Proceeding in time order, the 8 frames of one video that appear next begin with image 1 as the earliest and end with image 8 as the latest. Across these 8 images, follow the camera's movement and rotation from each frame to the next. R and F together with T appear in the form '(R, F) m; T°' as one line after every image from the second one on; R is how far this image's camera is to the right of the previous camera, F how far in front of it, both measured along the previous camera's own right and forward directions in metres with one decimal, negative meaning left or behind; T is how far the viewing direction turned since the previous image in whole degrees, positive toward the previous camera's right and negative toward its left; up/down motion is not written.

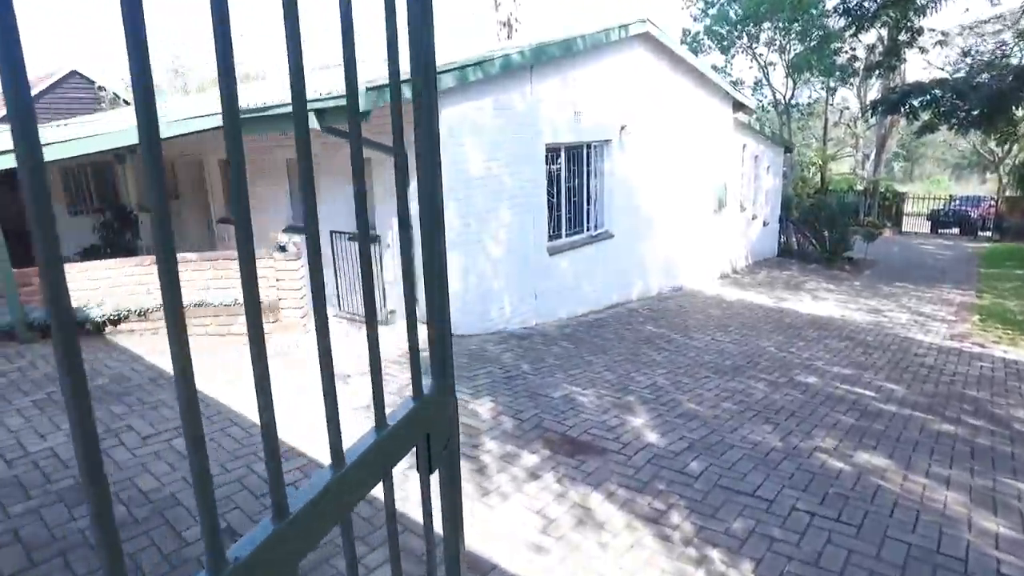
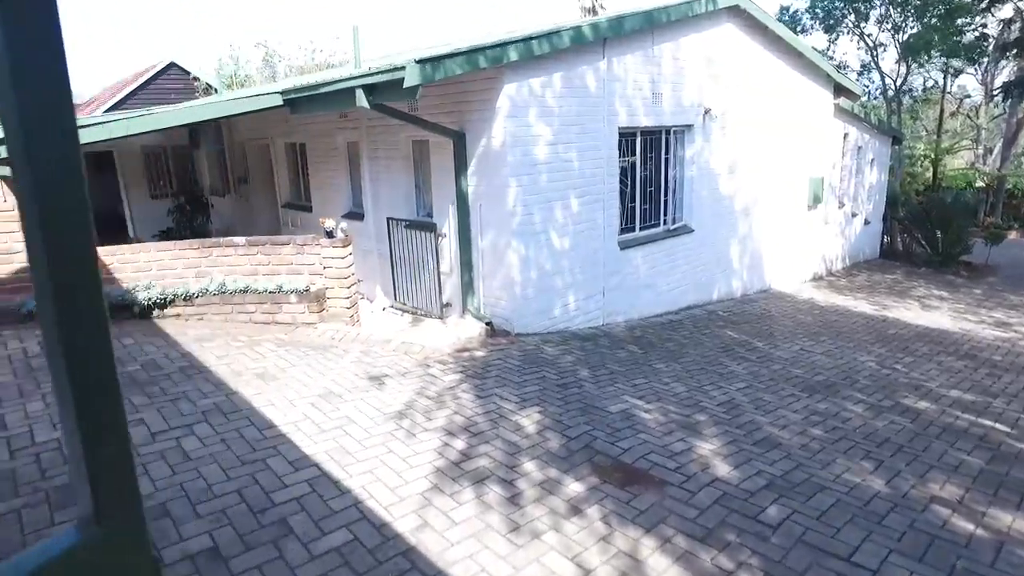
(+0.2, +0.7) m; -7°
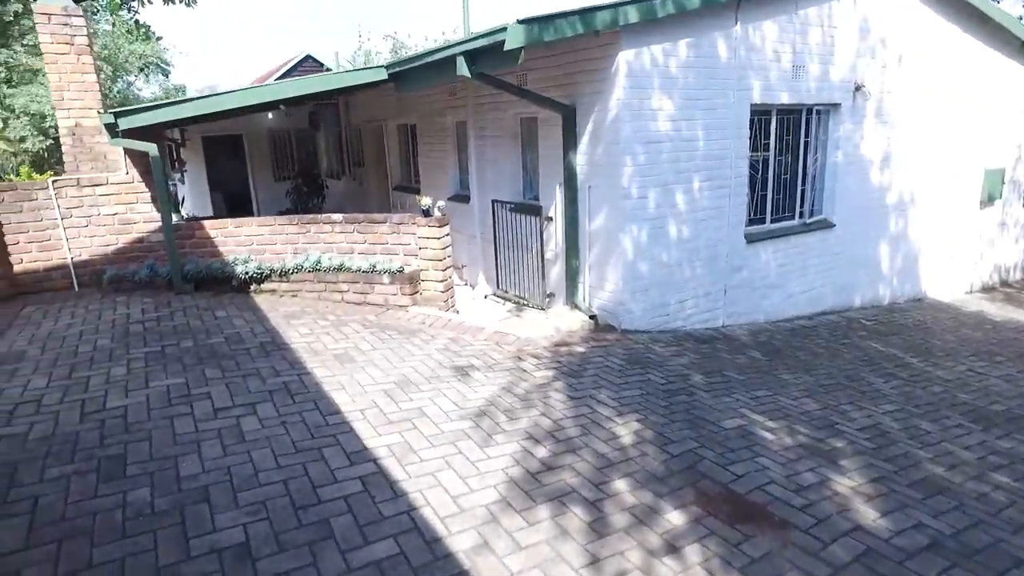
(+0.1, +0.6) m; -10°
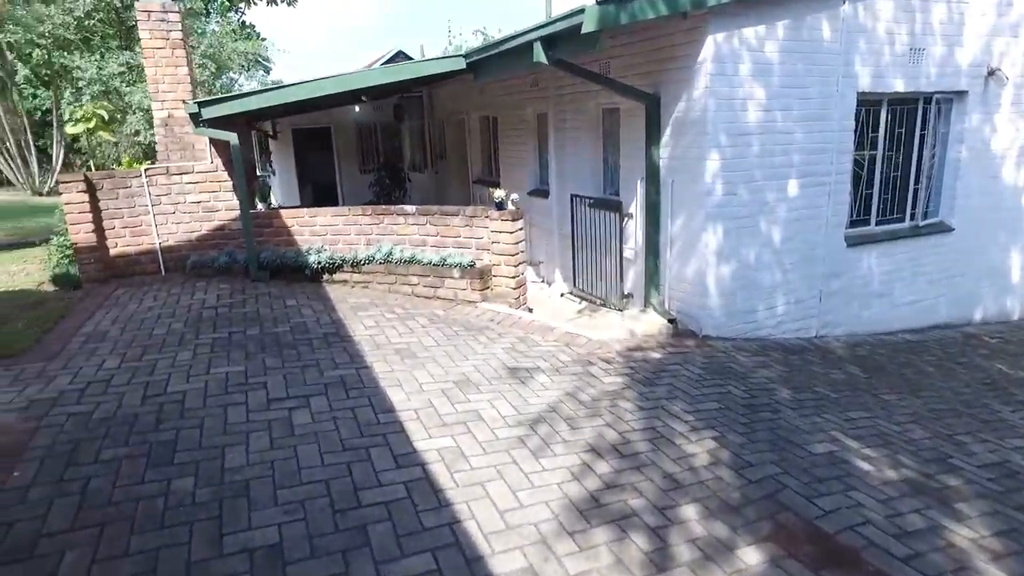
(+0.1, +0.3) m; -7°
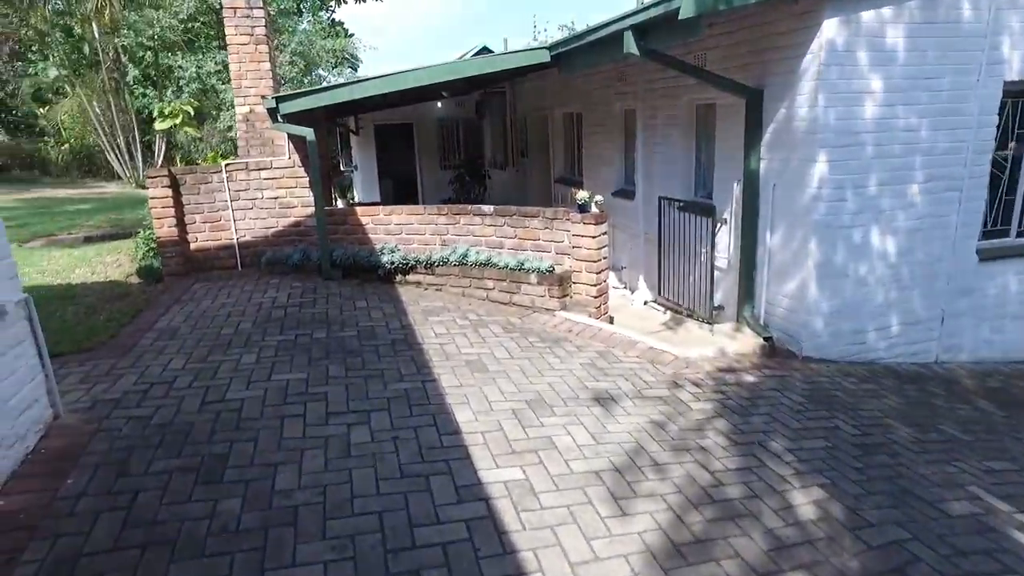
(0.0, +0.4) m; -7°
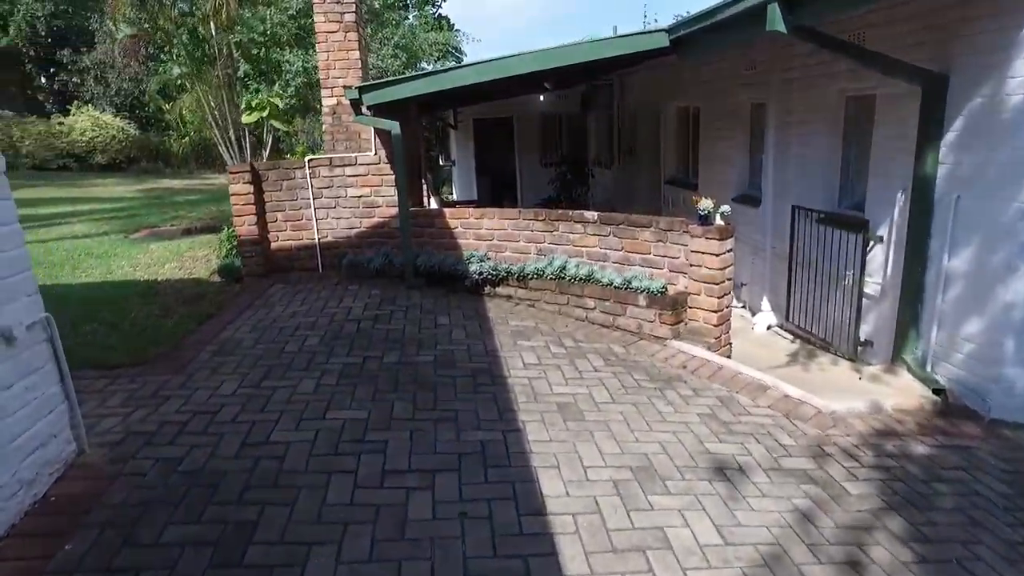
(-0.1, +0.8) m; -8°
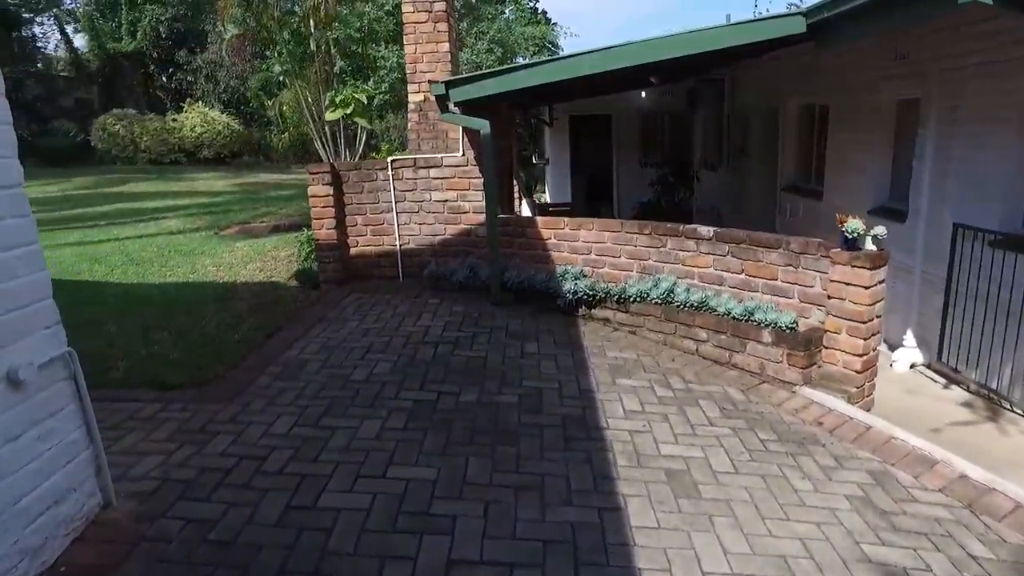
(-0.1, +0.6) m; -8°
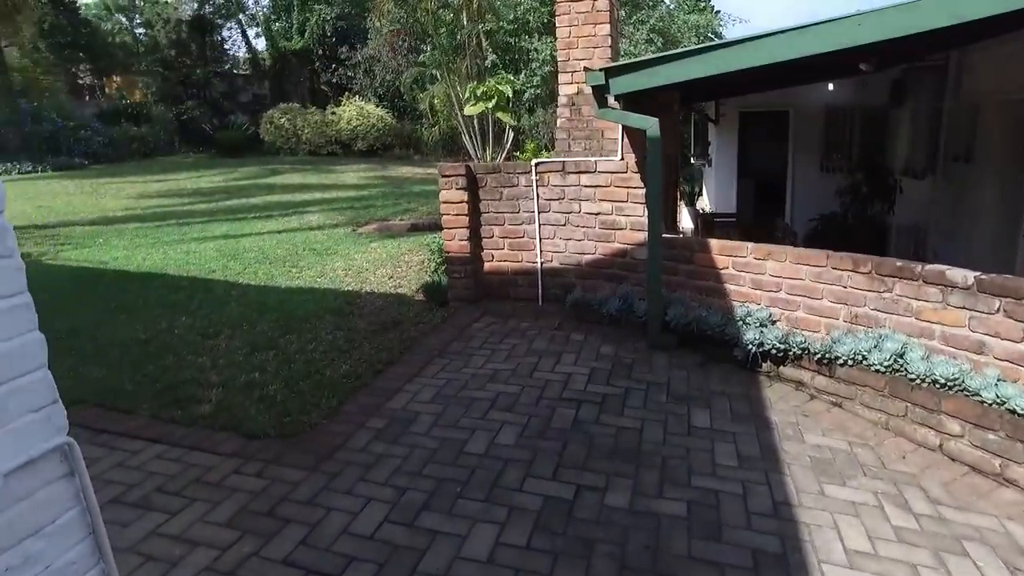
(-0.1, +0.9) m; -12°
